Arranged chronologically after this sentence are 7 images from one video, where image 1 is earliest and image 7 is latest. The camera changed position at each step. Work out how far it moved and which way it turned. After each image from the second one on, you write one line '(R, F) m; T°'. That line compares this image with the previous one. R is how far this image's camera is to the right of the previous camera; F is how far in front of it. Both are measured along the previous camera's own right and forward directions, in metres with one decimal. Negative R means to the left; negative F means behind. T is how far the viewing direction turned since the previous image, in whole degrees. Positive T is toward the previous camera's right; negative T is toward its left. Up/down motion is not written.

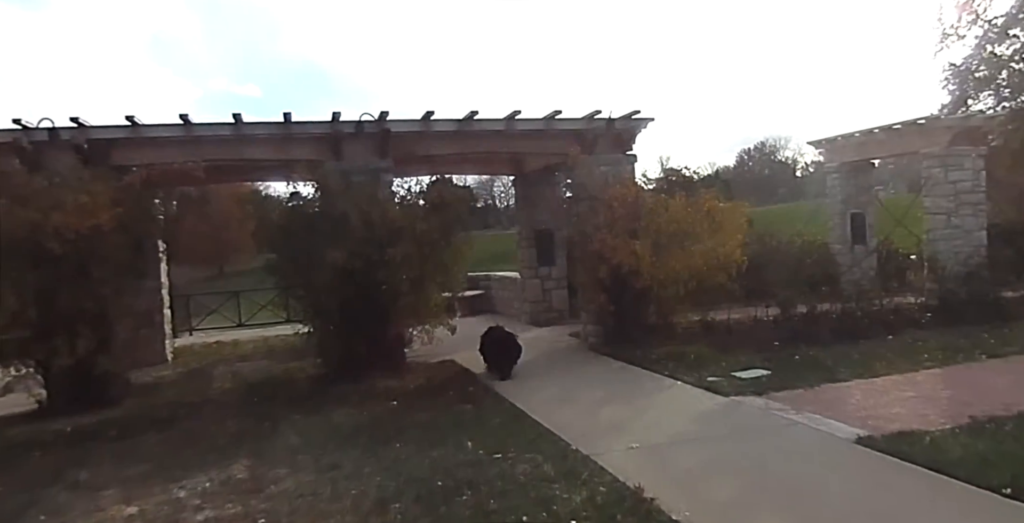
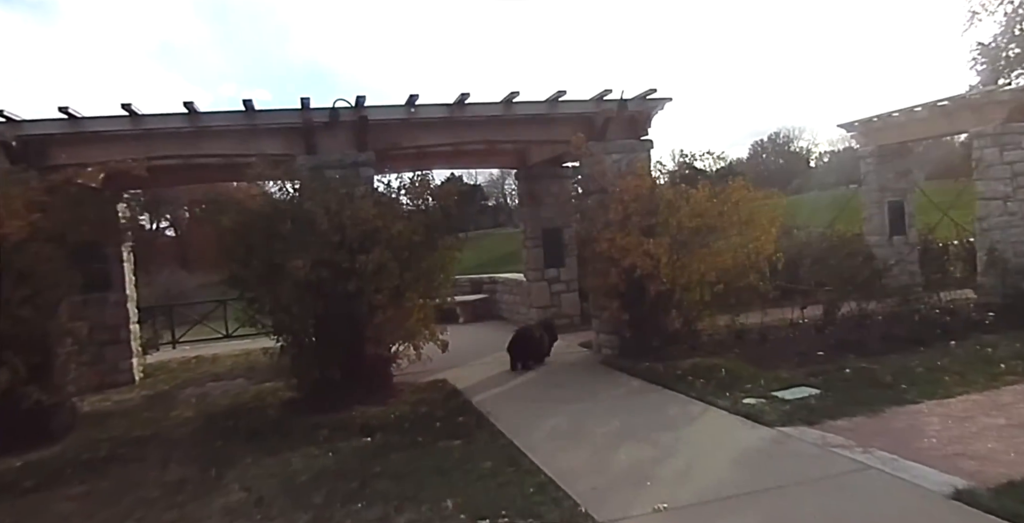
(+0.1, +1.0) m; -1°
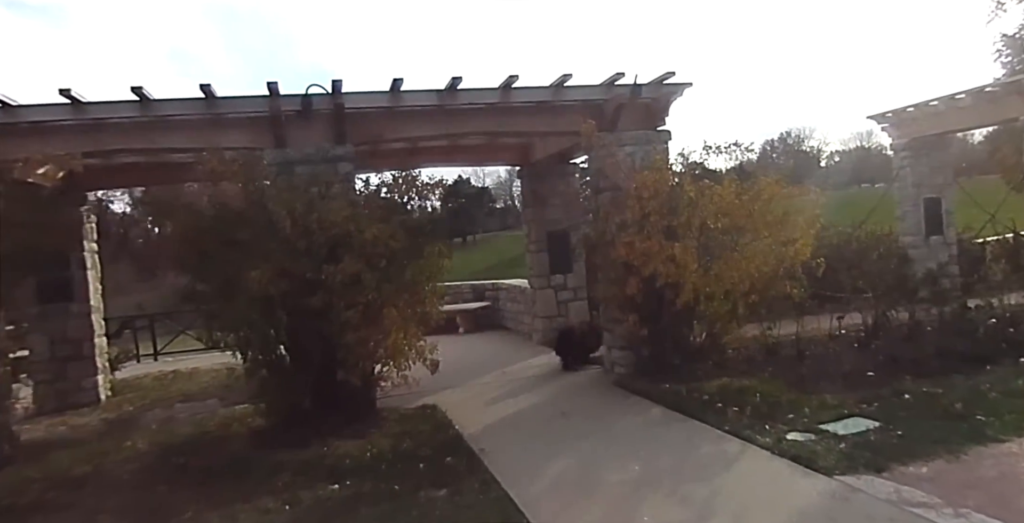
(+0.1, +0.8) m; -1°
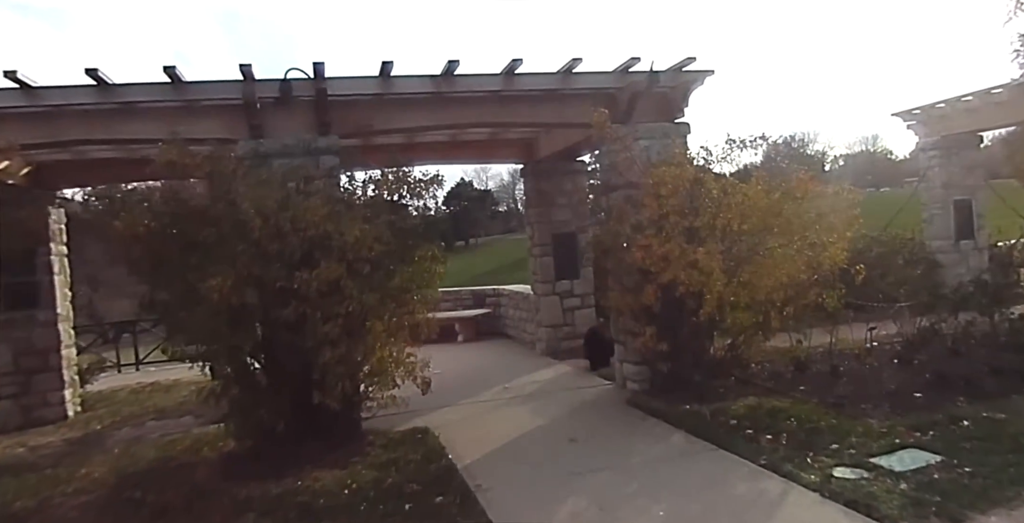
(0.0, +0.6) m; 0°
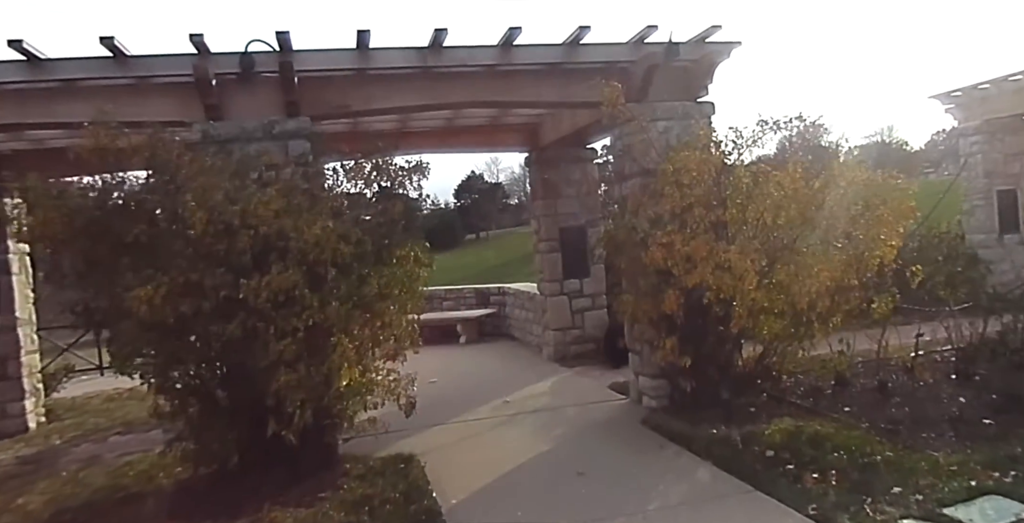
(+0.1, +0.7) m; -1°
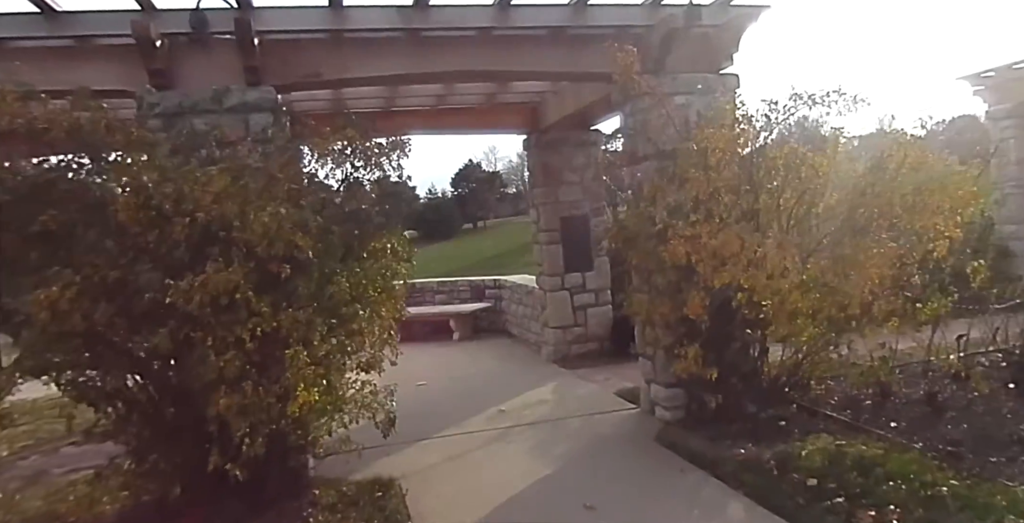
(0.0, +0.6) m; 0°
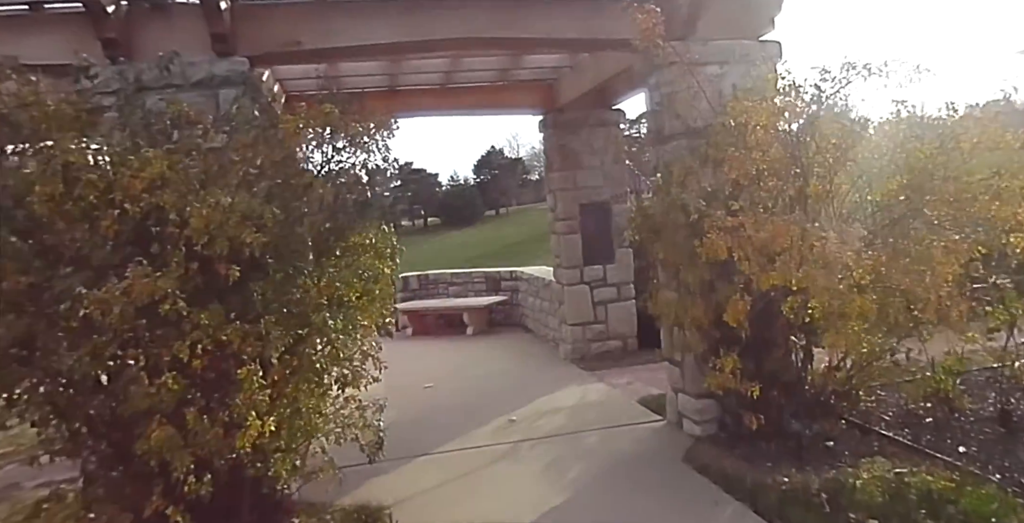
(+0.1, +0.5) m; -2°
